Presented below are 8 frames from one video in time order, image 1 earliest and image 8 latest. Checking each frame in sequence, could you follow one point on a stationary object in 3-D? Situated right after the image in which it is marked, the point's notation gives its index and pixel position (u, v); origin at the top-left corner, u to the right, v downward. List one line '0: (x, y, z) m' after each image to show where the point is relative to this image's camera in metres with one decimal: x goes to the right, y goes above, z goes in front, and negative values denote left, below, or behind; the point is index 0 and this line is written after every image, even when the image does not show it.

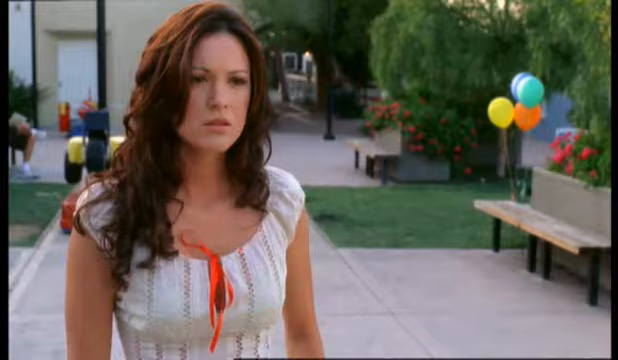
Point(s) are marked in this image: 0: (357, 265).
0: (+0.4, -0.6, +7.7) m
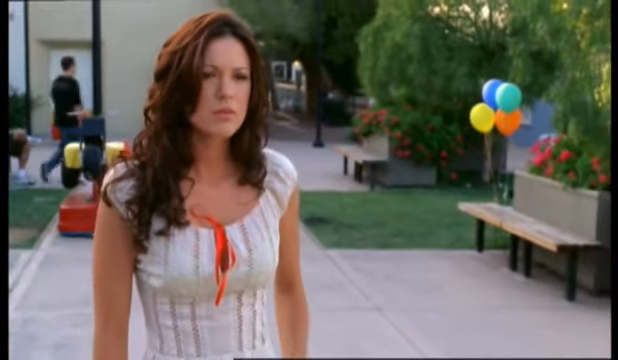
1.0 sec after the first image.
0: (+0.3, -0.7, +8.0) m
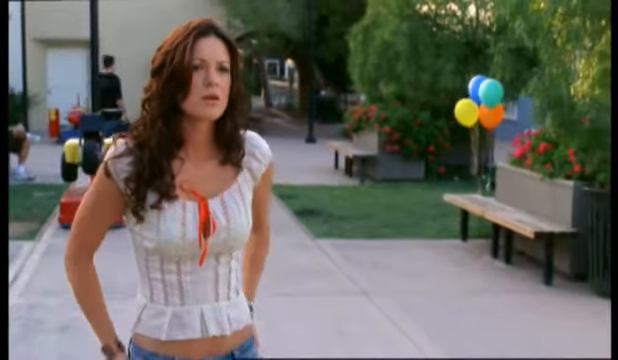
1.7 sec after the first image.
0: (+0.2, -0.6, +8.3) m
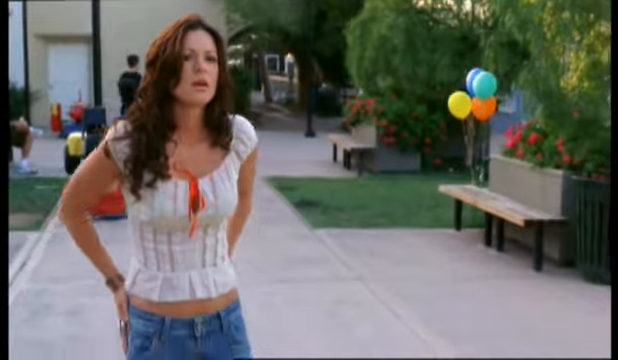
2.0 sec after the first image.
0: (+0.2, -0.5, +8.5) m
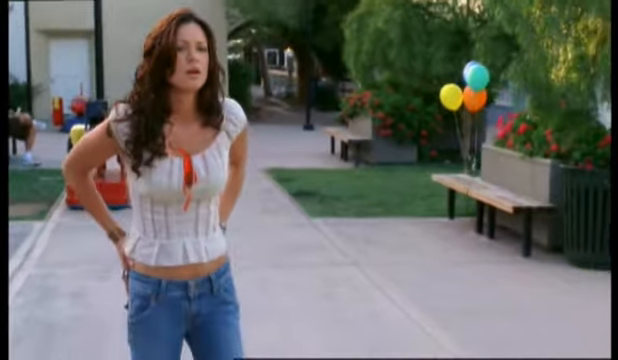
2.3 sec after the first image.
0: (+0.2, -0.4, +8.8) m
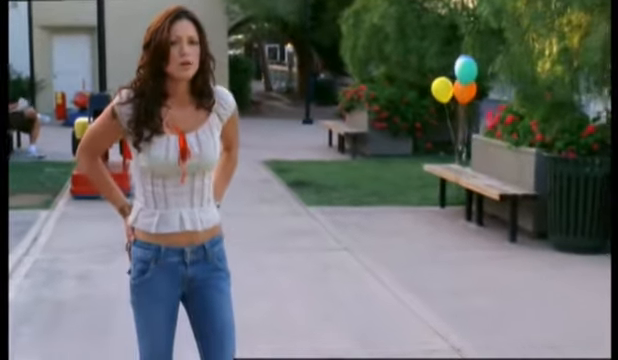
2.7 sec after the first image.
0: (+0.1, -0.3, +9.1) m
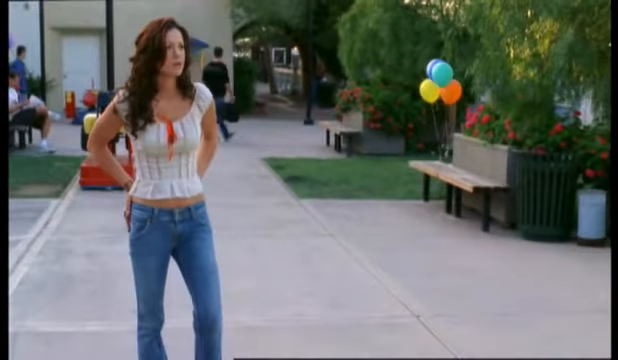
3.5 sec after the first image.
0: (0.0, -0.3, +9.8) m
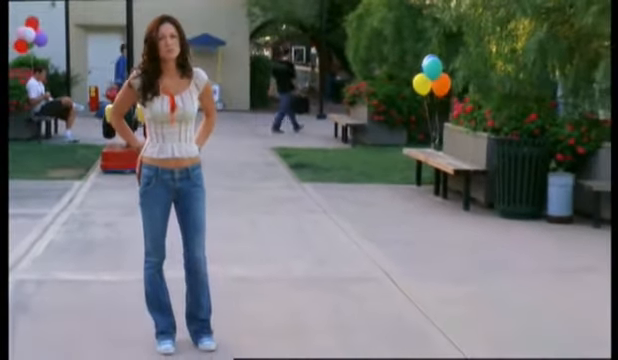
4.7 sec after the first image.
0: (0.0, -0.1, +10.7) m
